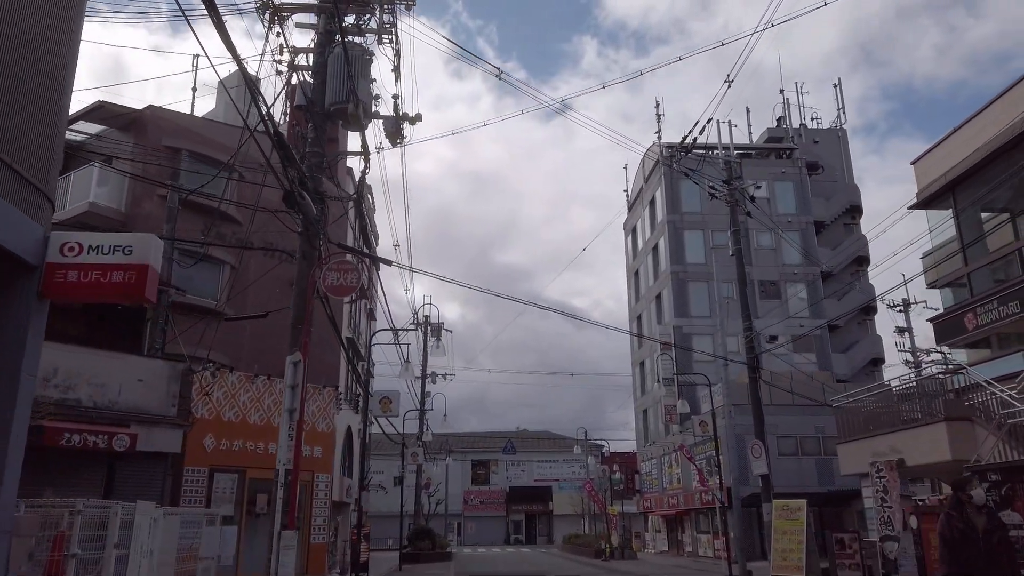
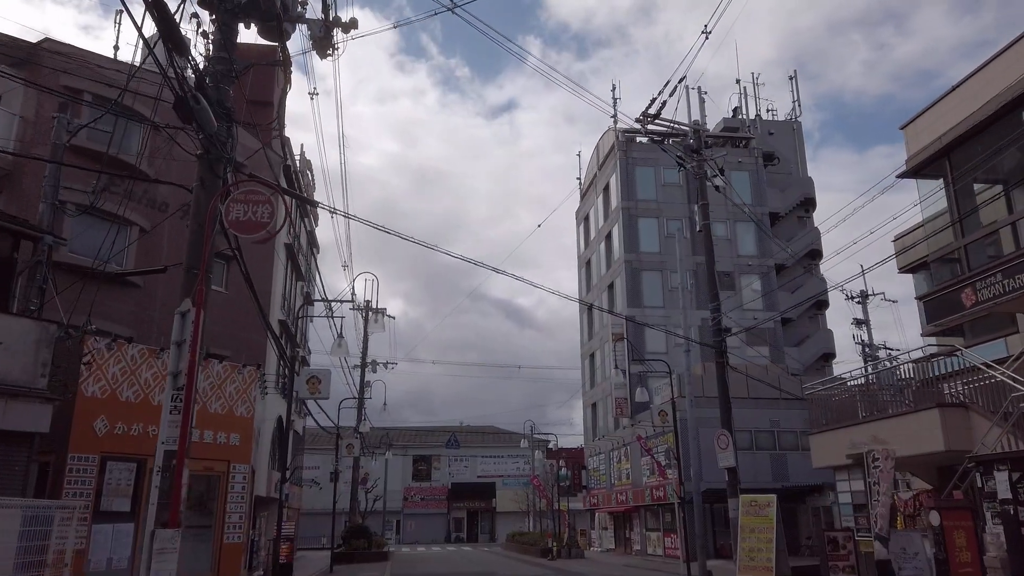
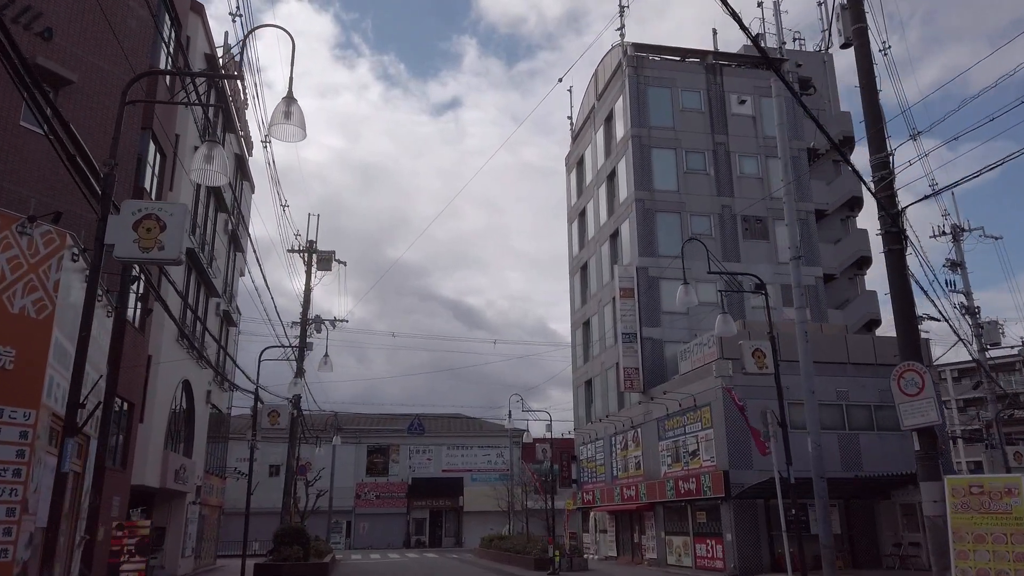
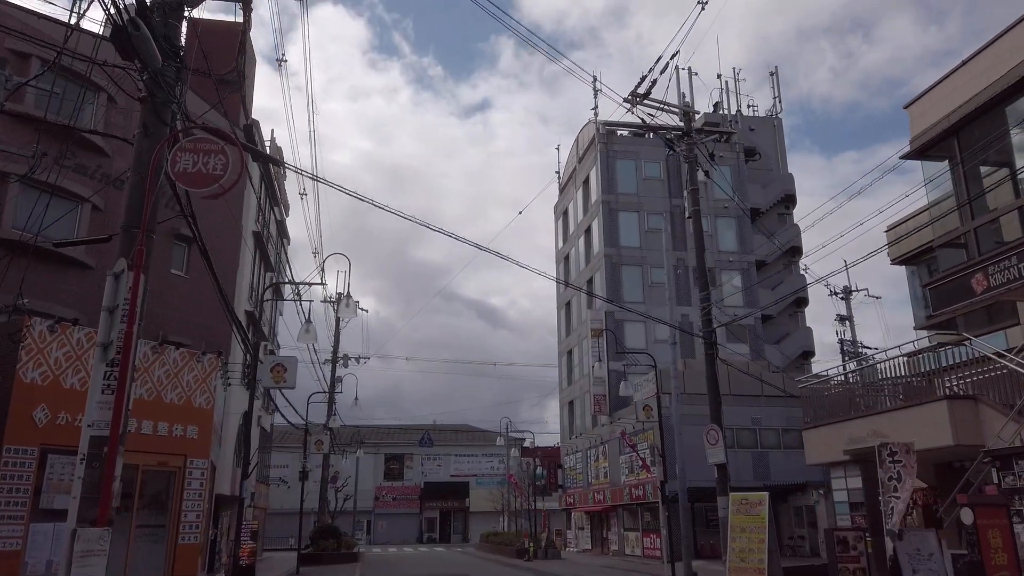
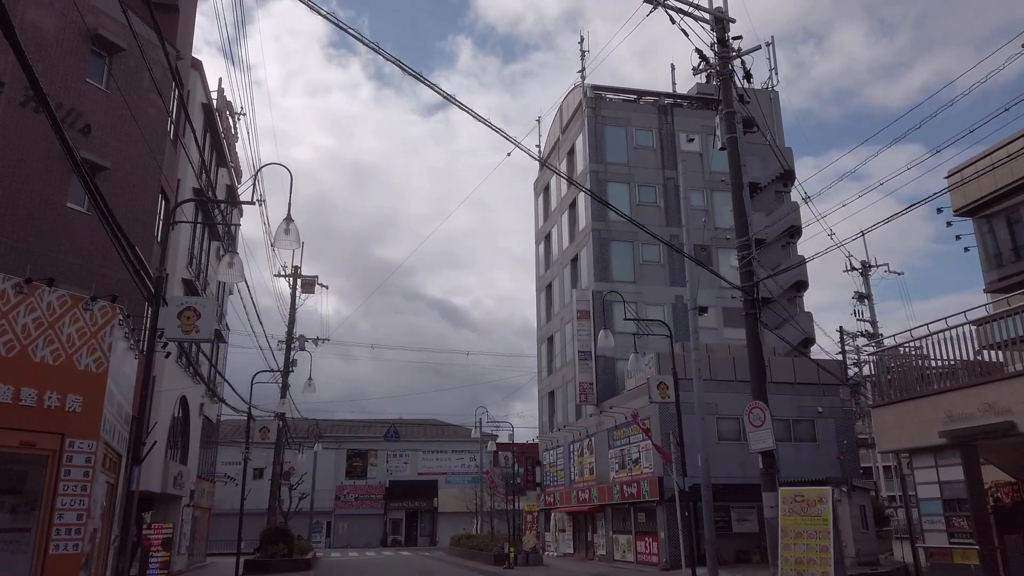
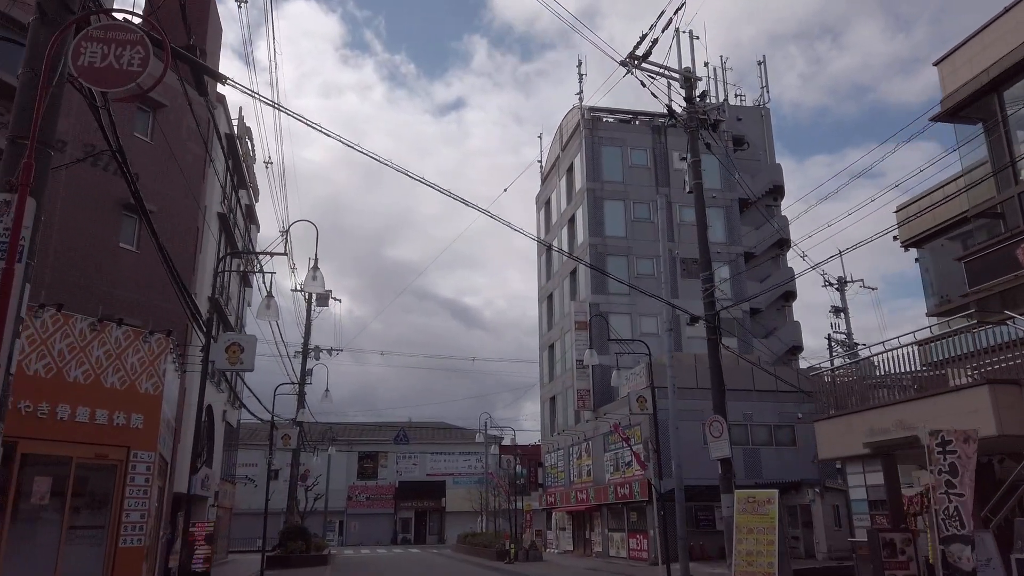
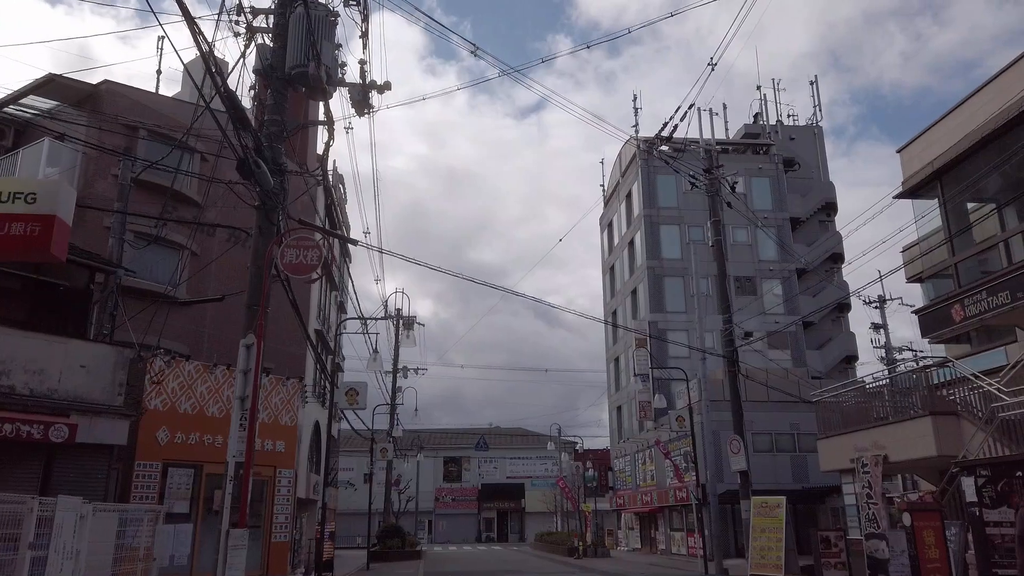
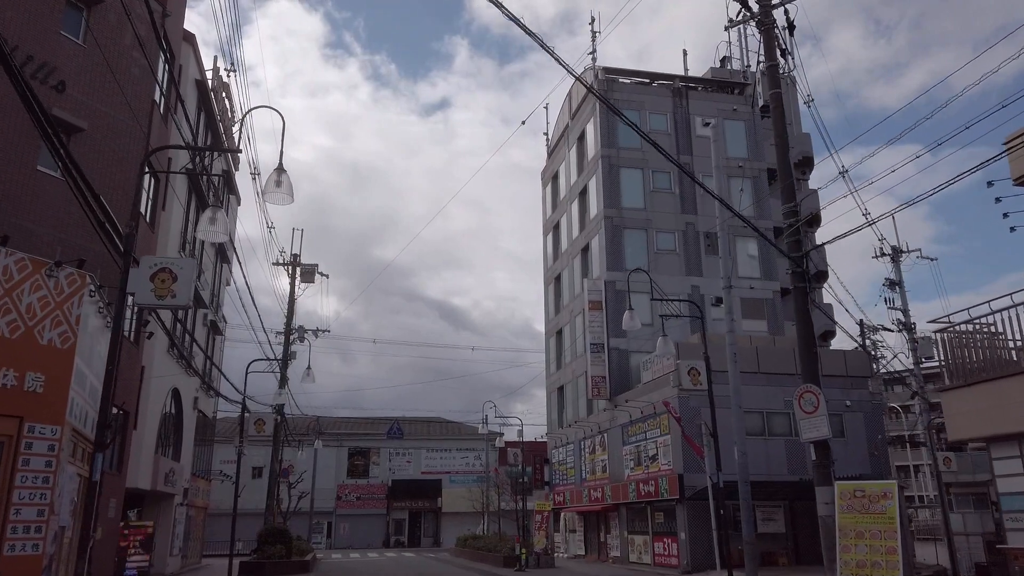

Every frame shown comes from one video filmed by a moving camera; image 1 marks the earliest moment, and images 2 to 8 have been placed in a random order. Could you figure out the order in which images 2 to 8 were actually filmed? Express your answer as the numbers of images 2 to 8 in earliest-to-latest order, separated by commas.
7, 2, 4, 6, 5, 8, 3
